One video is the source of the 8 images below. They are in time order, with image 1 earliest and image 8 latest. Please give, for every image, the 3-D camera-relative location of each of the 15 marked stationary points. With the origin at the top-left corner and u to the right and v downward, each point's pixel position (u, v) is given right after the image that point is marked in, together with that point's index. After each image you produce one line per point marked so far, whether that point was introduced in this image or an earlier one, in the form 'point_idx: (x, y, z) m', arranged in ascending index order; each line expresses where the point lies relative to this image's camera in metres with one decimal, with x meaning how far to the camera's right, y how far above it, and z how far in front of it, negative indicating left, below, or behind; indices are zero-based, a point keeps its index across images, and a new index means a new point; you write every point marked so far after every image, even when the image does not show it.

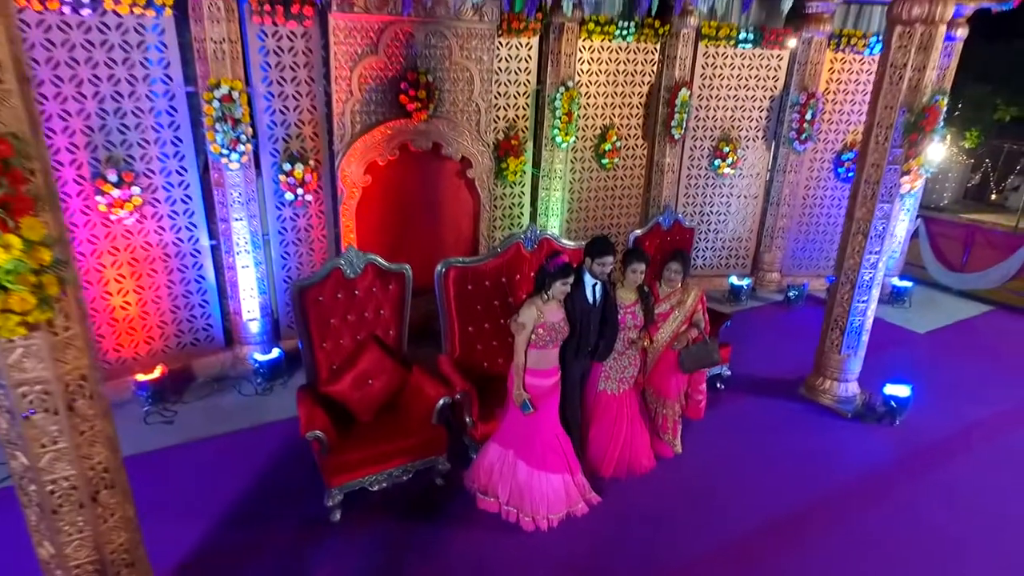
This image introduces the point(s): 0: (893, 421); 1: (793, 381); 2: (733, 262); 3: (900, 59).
0: (+2.0, -0.7, +4.1) m
1: (+1.7, -0.6, +4.6) m
2: (+1.8, +0.2, +6.3) m
3: (+1.8, +1.1, +3.6) m
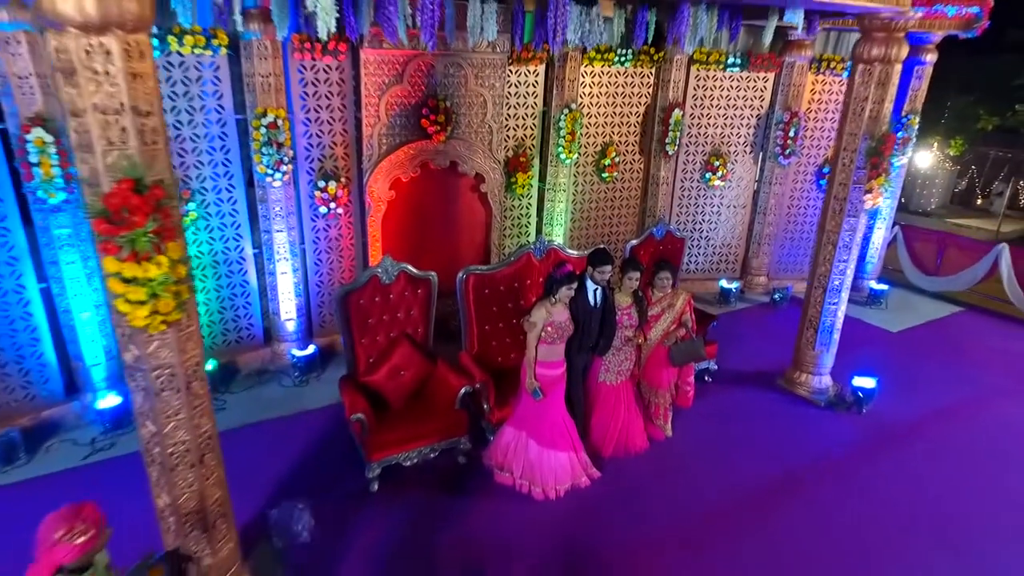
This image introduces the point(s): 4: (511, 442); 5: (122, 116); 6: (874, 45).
0: (+2.1, -0.7, +4.6) m
1: (+1.7, -0.6, +5.1) m
2: (+1.9, +0.2, +6.8) m
3: (+1.9, +1.0, +4.1) m
4: (0.0, -0.7, +3.7) m
5: (-1.0, +0.4, +2.0) m
6: (+1.9, +1.2, +4.0) m
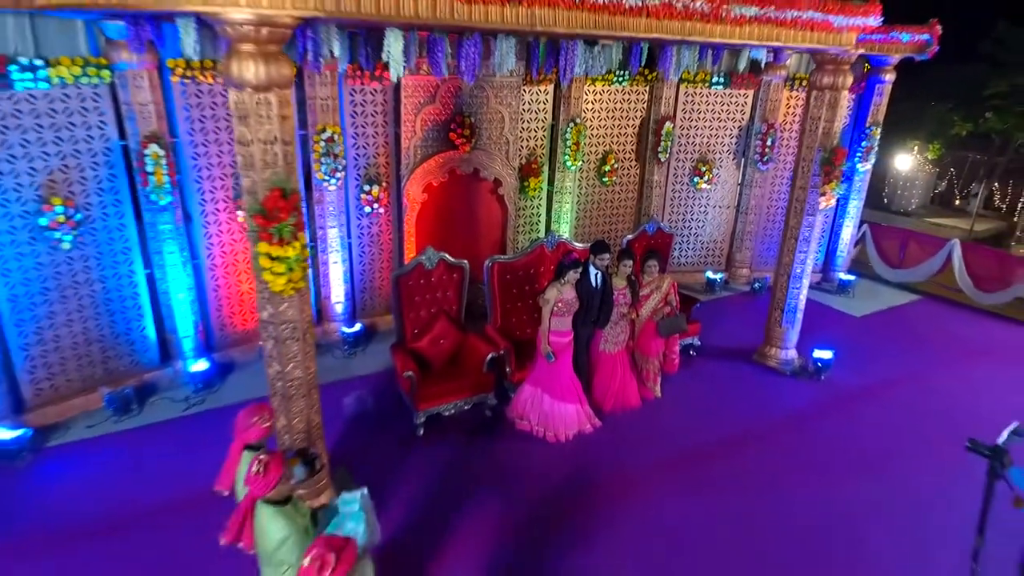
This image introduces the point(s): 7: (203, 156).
0: (+2.2, -0.6, +5.5) m
1: (+1.8, -0.5, +6.0) m
2: (+2.0, +0.3, +7.7) m
3: (+2.0, +1.1, +5.0) m
4: (+0.1, -0.7, +4.6) m
5: (-0.9, +0.5, +2.8) m
6: (+2.0, +1.3, +4.8) m
7: (-1.9, +0.8, +4.7) m
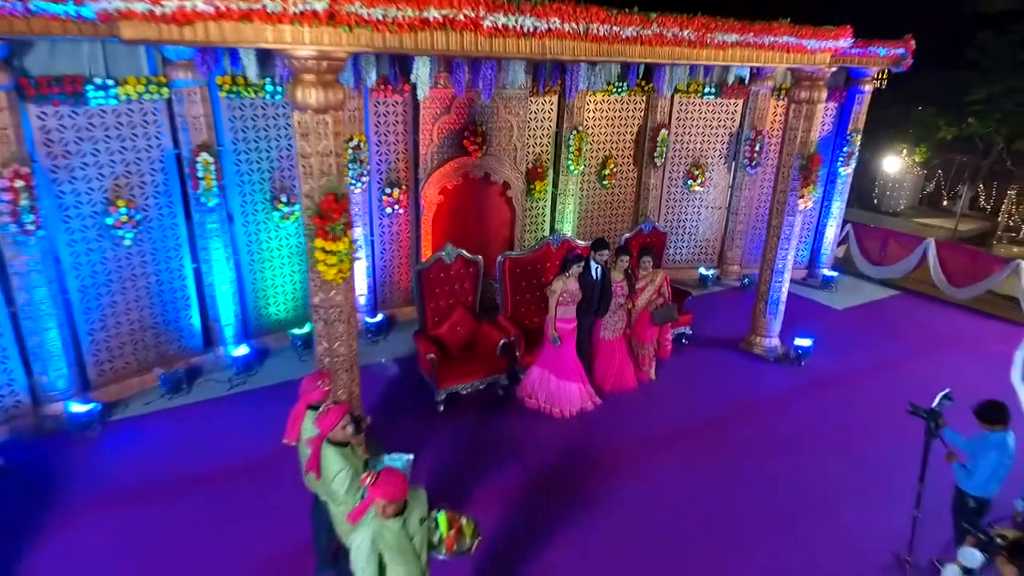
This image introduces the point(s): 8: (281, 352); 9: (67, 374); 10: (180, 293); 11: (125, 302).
0: (+2.3, -0.6, +6.0) m
1: (+1.9, -0.4, +6.5) m
2: (+2.0, +0.3, +8.2) m
3: (+2.0, +1.2, +5.5) m
4: (+0.2, -0.6, +5.1) m
5: (-0.8, +0.6, +3.4) m
6: (+2.0, +1.4, +5.4) m
7: (-1.8, +0.9, +5.3) m
8: (-1.8, -0.5, +5.9) m
9: (-2.7, -0.5, +4.6) m
10: (-2.3, 0.0, +5.3) m
11: (-2.5, -0.1, +5.0) m
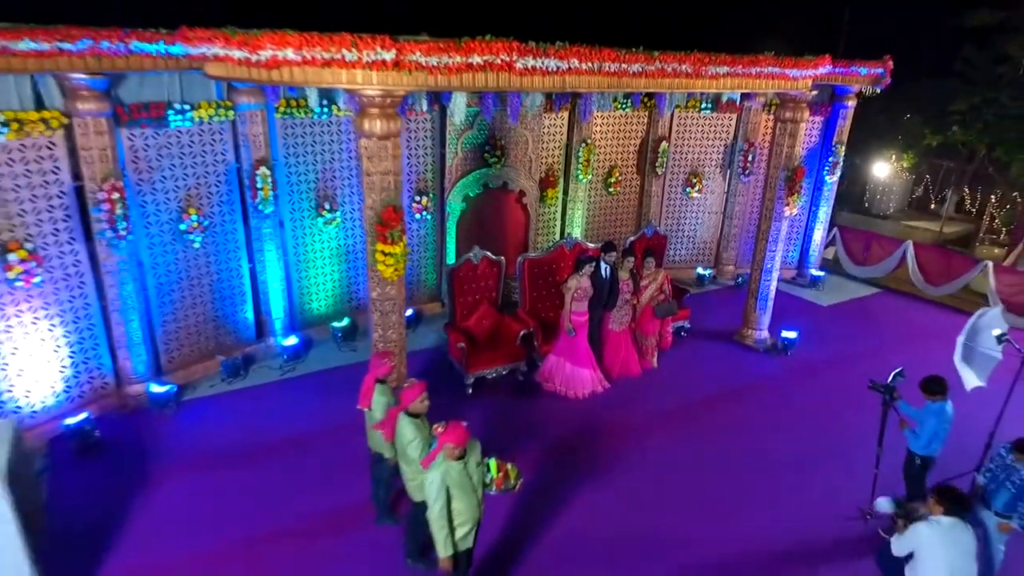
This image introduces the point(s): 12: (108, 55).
0: (+2.4, -0.6, +6.7) m
1: (+2.1, -0.4, +7.2) m
2: (+2.2, +0.3, +8.9) m
3: (+2.2, +1.2, +6.2) m
4: (+0.3, -0.6, +5.8) m
5: (-0.7, +0.6, +4.1) m
6: (+2.2, +1.4, +6.1) m
7: (-1.7, +0.9, +6.0) m
8: (-1.6, -0.5, +6.6) m
9: (-2.5, -0.5, +5.3) m
10: (-2.1, 0.0, +6.0) m
11: (-2.4, -0.1, +5.7) m
12: (-2.3, +1.3, +4.4) m
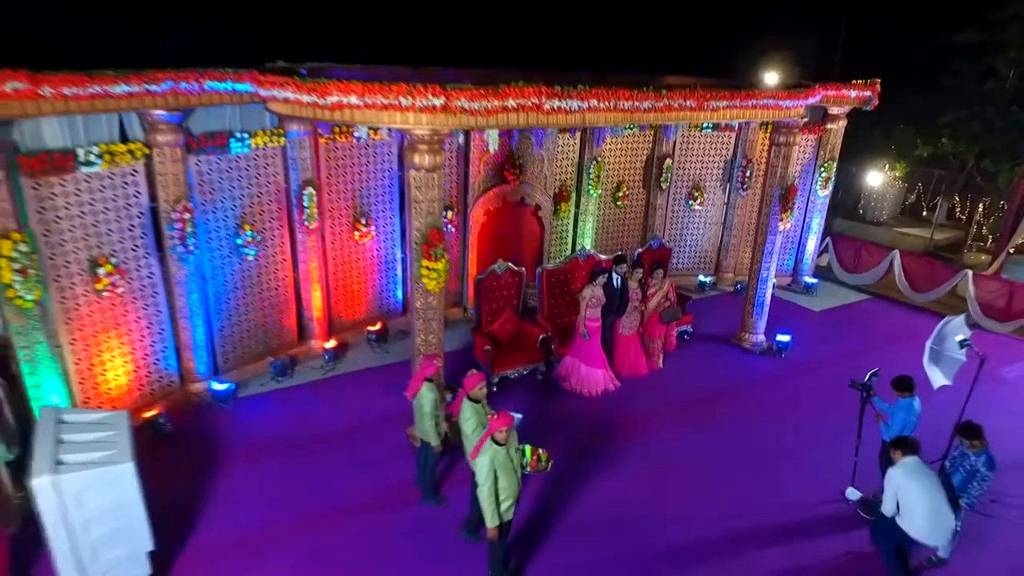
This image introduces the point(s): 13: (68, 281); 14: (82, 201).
0: (+2.6, -0.6, +7.4) m
1: (+2.2, -0.5, +7.9) m
2: (+2.4, +0.3, +9.6) m
3: (+2.3, +1.1, +6.8) m
4: (+0.5, -0.7, +6.5) m
5: (-0.5, +0.5, +4.7) m
6: (+2.4, +1.3, +6.7) m
7: (-1.5, +0.8, +6.6) m
8: (-1.4, -0.5, +7.2) m
9: (-2.4, -0.6, +6.0) m
10: (-2.0, -0.1, +6.6) m
11: (-2.2, -0.1, +6.3) m
12: (-2.1, +1.3, +5.1) m
13: (-2.8, 0.0, +4.9) m
14: (-2.7, +0.6, +4.8) m
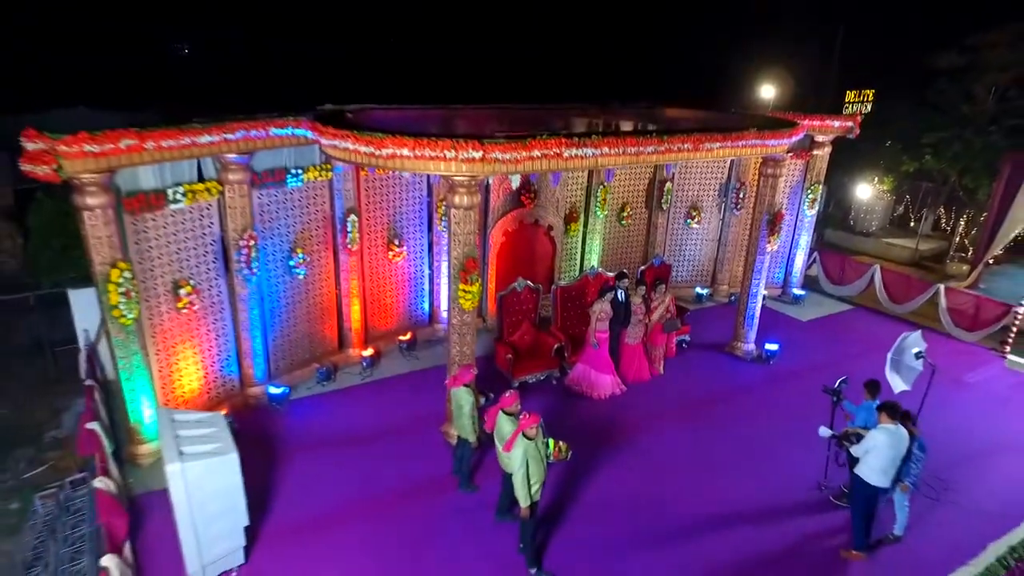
0: (+2.7, -0.8, +8.2) m
1: (+2.4, -0.6, +8.7) m
2: (+2.5, +0.1, +10.4) m
3: (+2.5, +1.0, +7.7) m
4: (+0.6, -0.8, +7.3) m
5: (-0.3, +0.4, +5.6) m
6: (+2.5, +1.2, +7.6) m
7: (-1.3, +0.7, +7.4) m
8: (-1.3, -0.7, +8.1) m
9: (-2.2, -0.7, +6.8) m
10: (-1.8, -0.2, +7.5) m
11: (-2.0, -0.3, +7.1) m
12: (-2.0, +1.1, +5.9) m
13: (-2.7, -0.1, +5.7) m
14: (-2.5, +0.4, +5.7) m
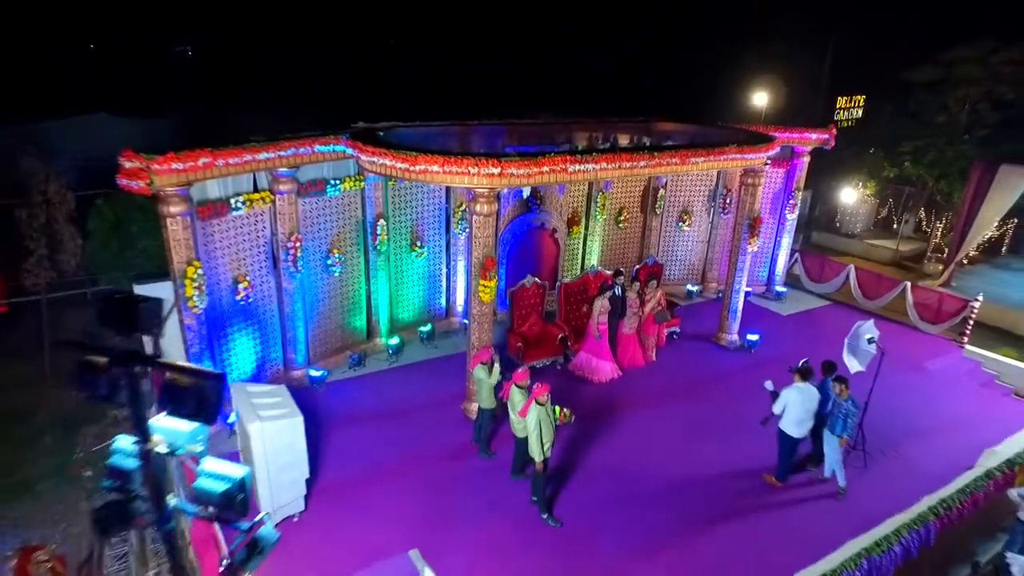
0: (+2.8, -0.7, +9.2) m
1: (+2.5, -0.6, +9.7) m
2: (+2.6, +0.2, +11.4) m
3: (+2.6, +1.0, +8.6) m
4: (+0.7, -0.8, +8.3) m
5: (-0.2, +0.4, +6.5) m
6: (+2.6, +1.2, +8.5) m
7: (-1.2, +0.7, +8.4) m
8: (-1.2, -0.6, +9.0) m
9: (-2.1, -0.7, +7.8) m
10: (-1.7, -0.2, +8.4) m
11: (-1.9, -0.2, +8.1) m
12: (-1.9, +1.2, +6.9) m
13: (-2.6, -0.1, +6.7) m
14: (-2.4, +0.5, +6.6) m
